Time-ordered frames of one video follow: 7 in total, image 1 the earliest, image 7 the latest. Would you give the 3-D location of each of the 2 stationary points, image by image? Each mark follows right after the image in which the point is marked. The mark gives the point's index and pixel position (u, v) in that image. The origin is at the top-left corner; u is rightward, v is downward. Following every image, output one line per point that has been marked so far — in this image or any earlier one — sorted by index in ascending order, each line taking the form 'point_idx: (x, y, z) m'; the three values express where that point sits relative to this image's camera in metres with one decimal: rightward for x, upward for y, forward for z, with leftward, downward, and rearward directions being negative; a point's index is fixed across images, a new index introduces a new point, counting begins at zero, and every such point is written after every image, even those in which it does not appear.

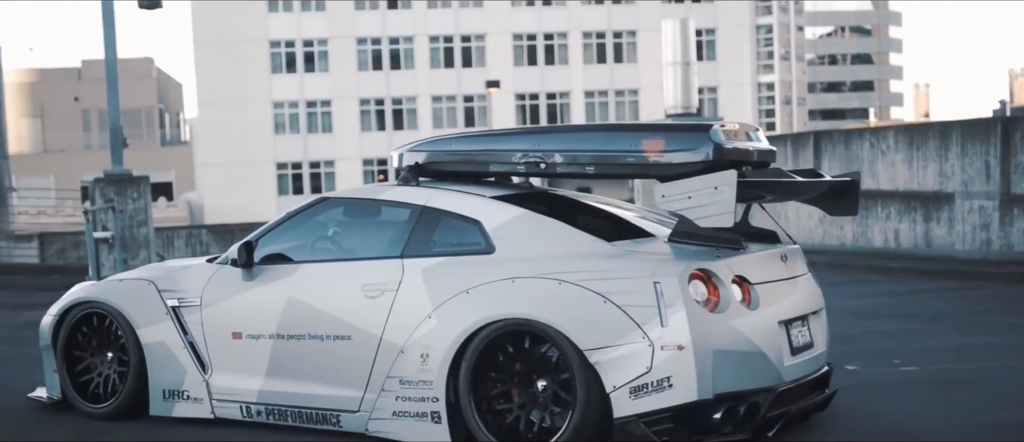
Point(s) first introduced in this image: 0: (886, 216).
0: (+5.5, +0.1, +19.6) m
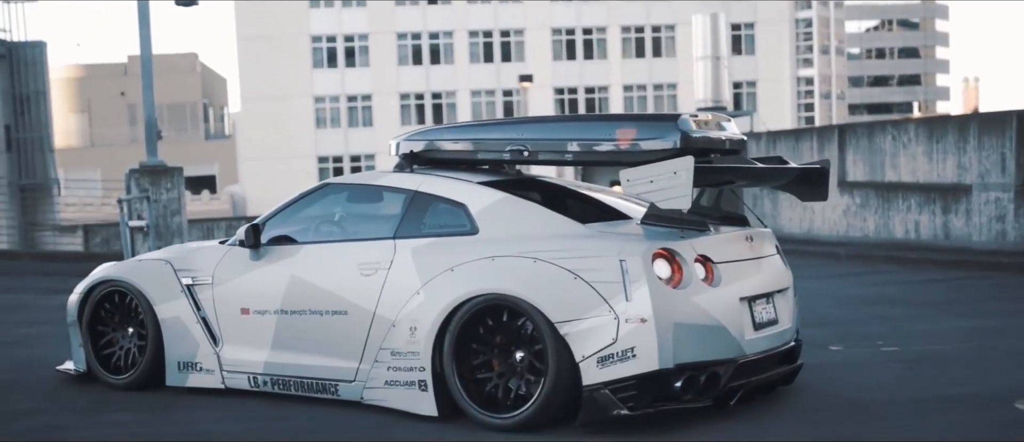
0: (+5.9, +0.2, +19.8) m
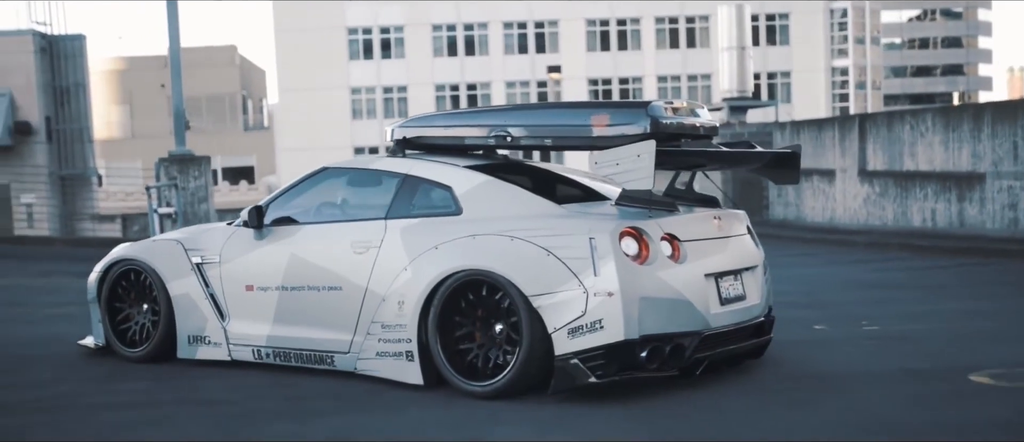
0: (+6.2, +0.4, +20.0) m
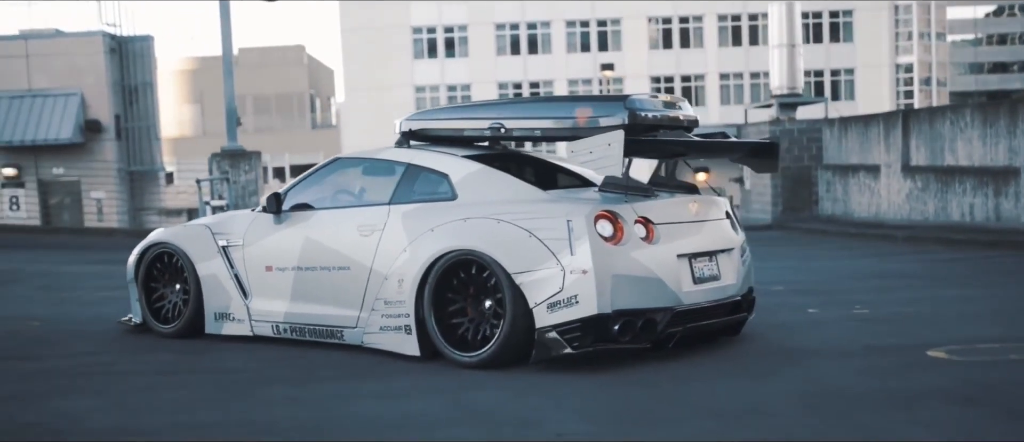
0: (+6.9, +0.5, +20.3) m
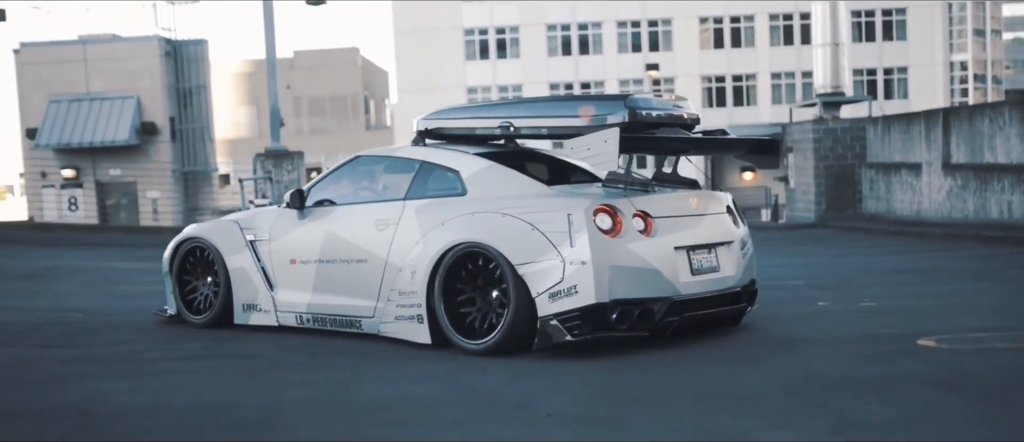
0: (+7.5, +0.5, +20.3) m
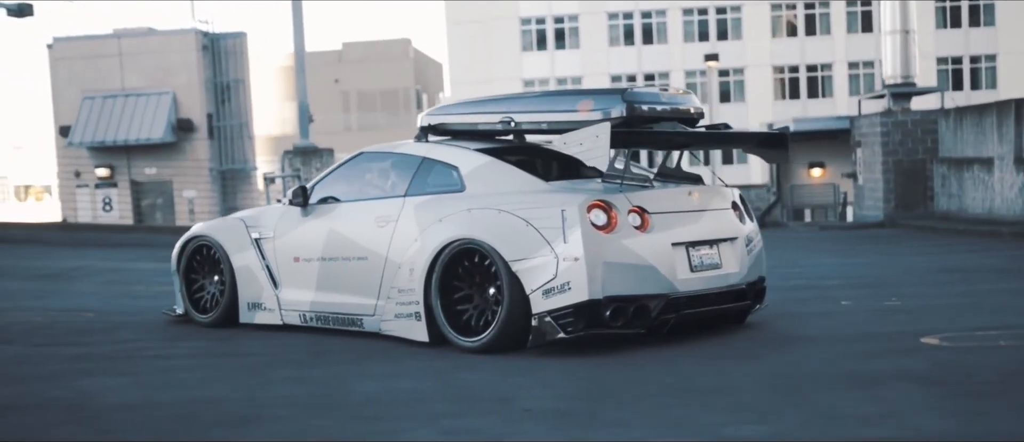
0: (+8.0, +0.5, +19.8) m
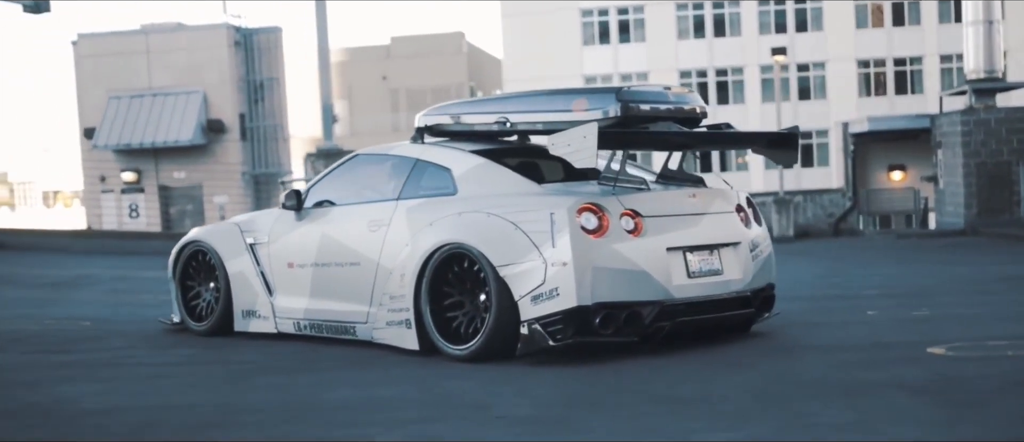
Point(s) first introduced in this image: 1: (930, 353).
0: (+8.5, +0.4, +19.2) m
1: (+2.2, -0.7, +6.8) m
